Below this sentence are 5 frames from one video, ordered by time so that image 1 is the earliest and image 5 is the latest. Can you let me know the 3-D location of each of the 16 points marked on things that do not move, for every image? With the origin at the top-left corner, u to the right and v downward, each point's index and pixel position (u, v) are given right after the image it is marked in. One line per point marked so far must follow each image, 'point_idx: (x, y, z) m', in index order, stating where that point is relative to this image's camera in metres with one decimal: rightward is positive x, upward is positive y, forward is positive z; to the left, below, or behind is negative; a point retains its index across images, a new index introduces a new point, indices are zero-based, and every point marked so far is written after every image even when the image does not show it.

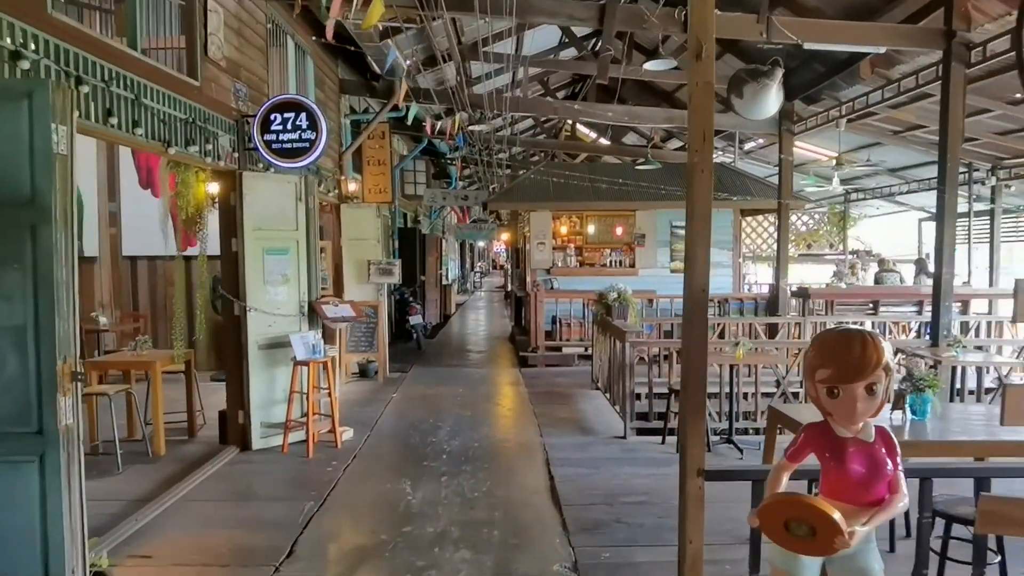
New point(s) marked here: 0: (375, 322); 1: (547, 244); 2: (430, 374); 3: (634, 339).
0: (-1.4, -0.4, +7.8) m
1: (+0.5, +0.6, +9.9) m
2: (-0.9, -0.9, +8.3) m
3: (+0.9, -0.4, +5.5) m
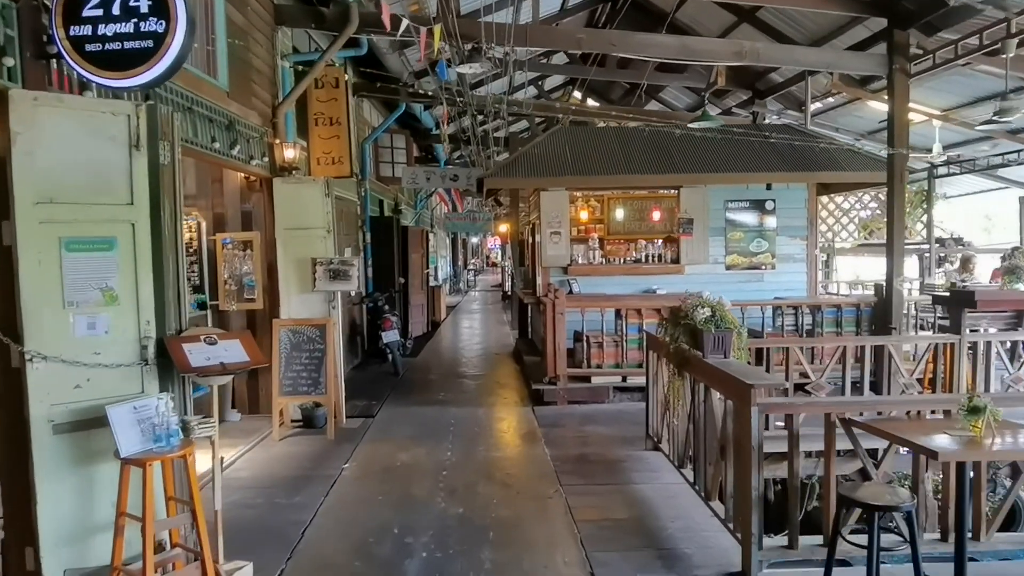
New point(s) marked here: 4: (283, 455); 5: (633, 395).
0: (-1.4, -0.4, +5.3) m
1: (+0.5, +0.5, +7.4) m
2: (-0.8, -1.0, +5.8) m
3: (+1.0, -0.4, +3.0) m
4: (-1.5, -1.1, +4.9) m
5: (+1.0, -0.9, +6.2) m
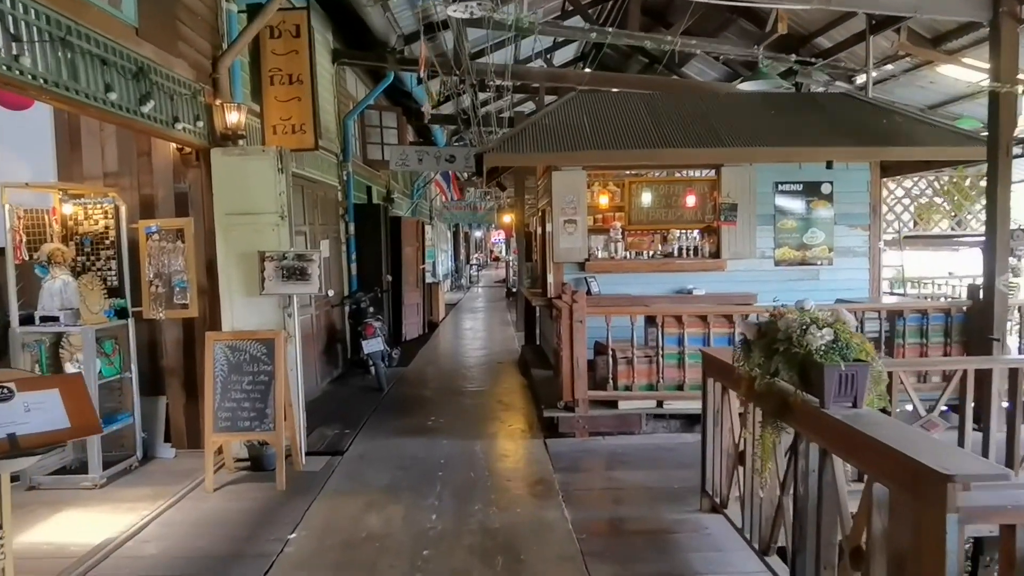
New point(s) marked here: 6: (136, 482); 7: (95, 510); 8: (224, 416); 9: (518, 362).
0: (-1.3, -0.4, +4.1) m
1: (+0.6, +0.5, +6.1) m
2: (-0.8, -1.0, +4.6) m
3: (+1.0, -0.5, +1.8) m
4: (-1.5, -1.1, +3.7) m
5: (+1.0, -0.9, +4.9) m
6: (-2.1, -1.1, +4.2) m
7: (-2.1, -1.1, +3.7) m
8: (-1.5, -0.7, +4.0) m
9: (+0.1, -0.8, +7.9) m
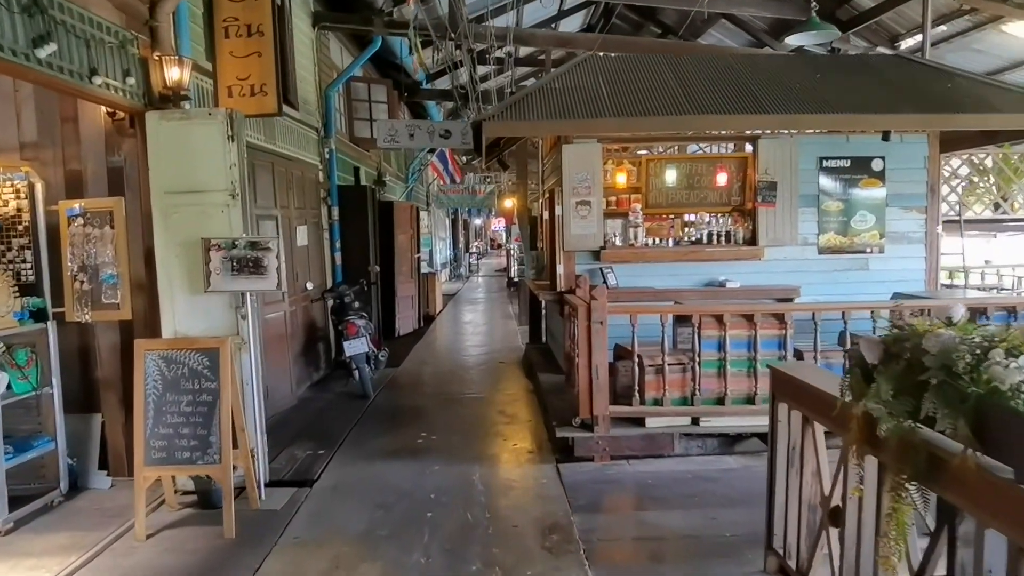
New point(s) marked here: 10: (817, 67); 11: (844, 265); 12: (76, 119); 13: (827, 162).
0: (-1.3, -0.4, +3.2) m
1: (+0.6, +0.6, +5.3) m
2: (-0.8, -1.0, +3.7) m
3: (+1.1, -0.5, +0.9) m
4: (-1.4, -1.1, +2.9) m
5: (+1.1, -0.9, +4.1) m
6: (-2.1, -1.1, +3.4) m
7: (-2.1, -1.1, +2.9) m
8: (-1.5, -0.7, +3.2) m
9: (+0.1, -0.7, +7.1) m
10: (+2.3, +1.7, +5.6) m
11: (+2.5, +0.2, +5.6) m
12: (-2.2, +0.9, +3.8) m
13: (+2.3, +0.9, +5.5) m
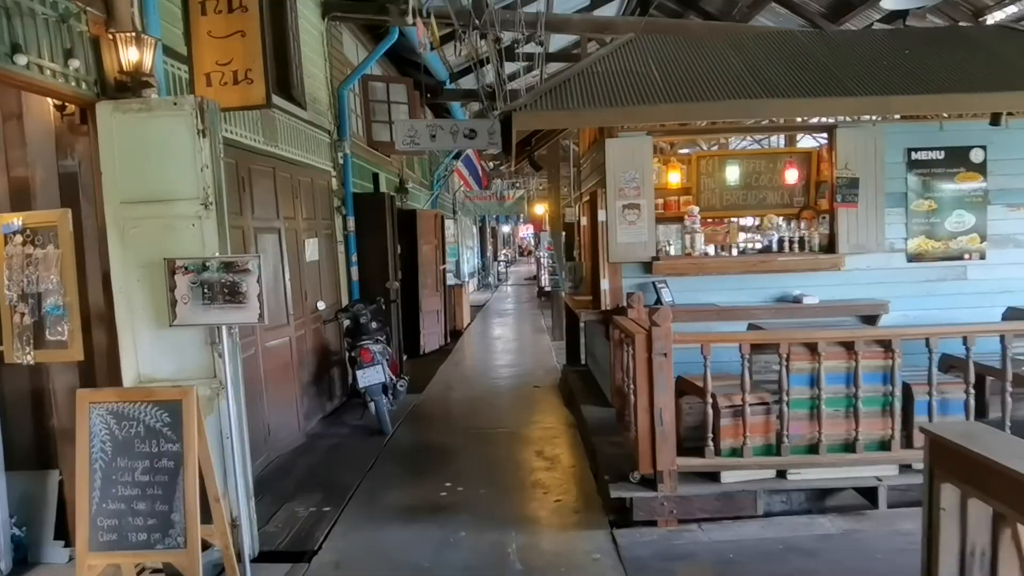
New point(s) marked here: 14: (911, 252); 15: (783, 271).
0: (-1.1, -0.5, +2.5) m
1: (+0.8, +0.5, +4.5) m
2: (-0.6, -1.1, +3.0) m
3: (+1.1, -0.6, +0.1) m
4: (-1.3, -1.2, +2.2) m
5: (+1.3, -1.0, +3.3) m
6: (-1.9, -1.2, +2.7) m
7: (-1.9, -1.2, +2.3) m
8: (-1.4, -0.8, +2.5) m
9: (+0.4, -0.8, +6.3) m
10: (+2.5, +1.6, +4.8) m
11: (+2.7, +0.1, +4.8) m
12: (-2.1, +0.7, +3.1) m
13: (+2.5, +0.8, +4.6) m
14: (+2.5, +0.2, +4.7) m
15: (+1.7, +0.1, +4.6) m
